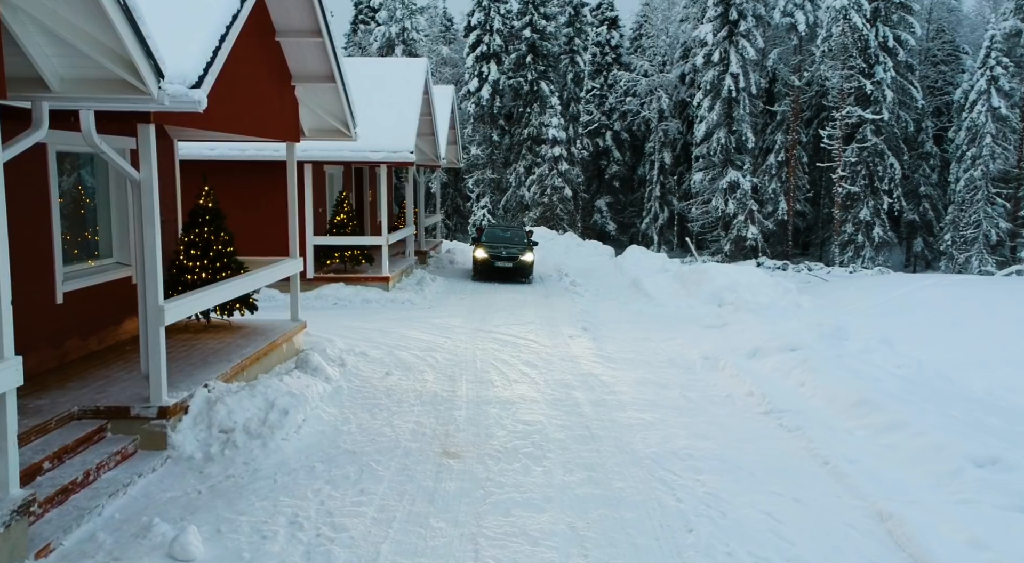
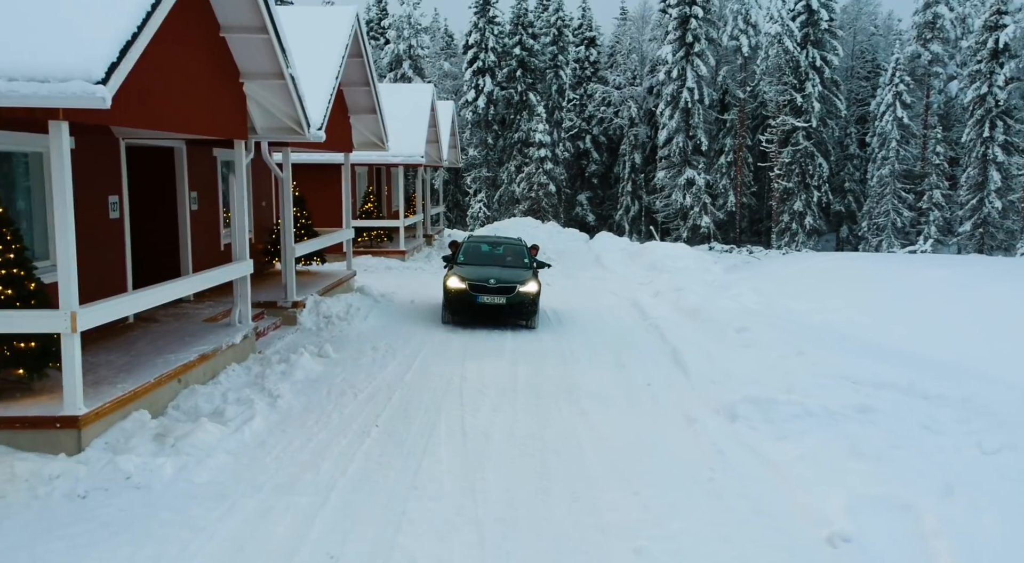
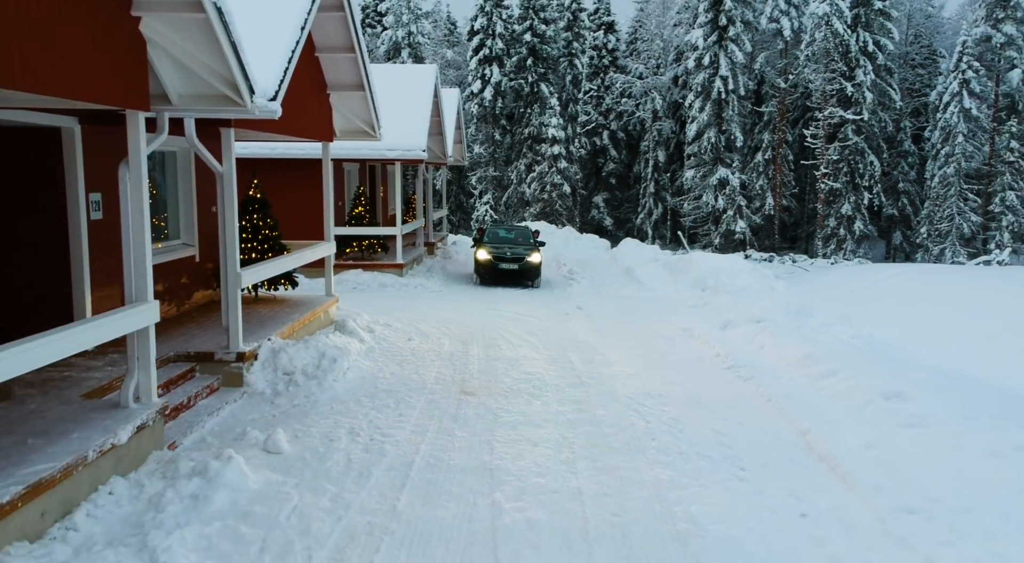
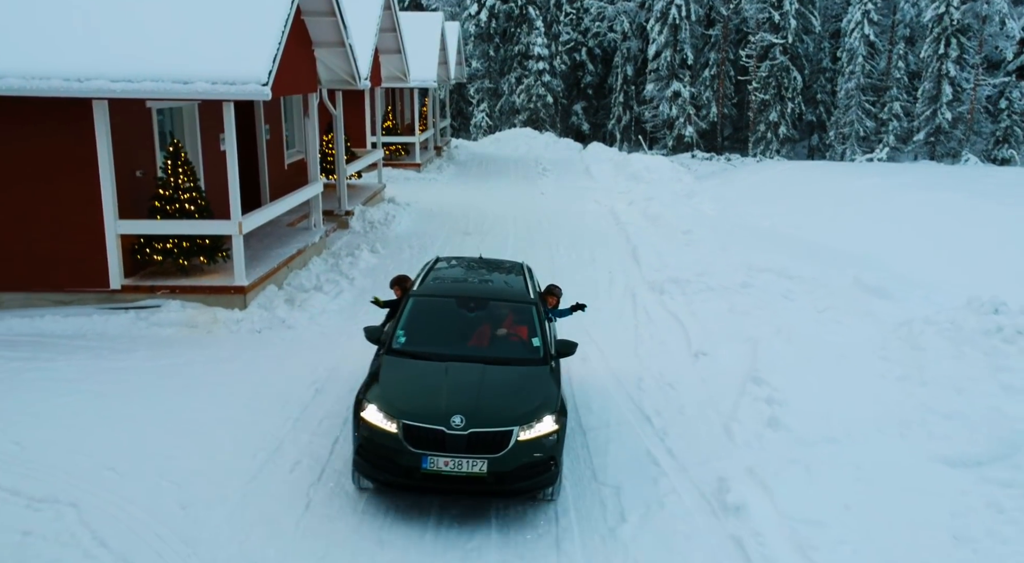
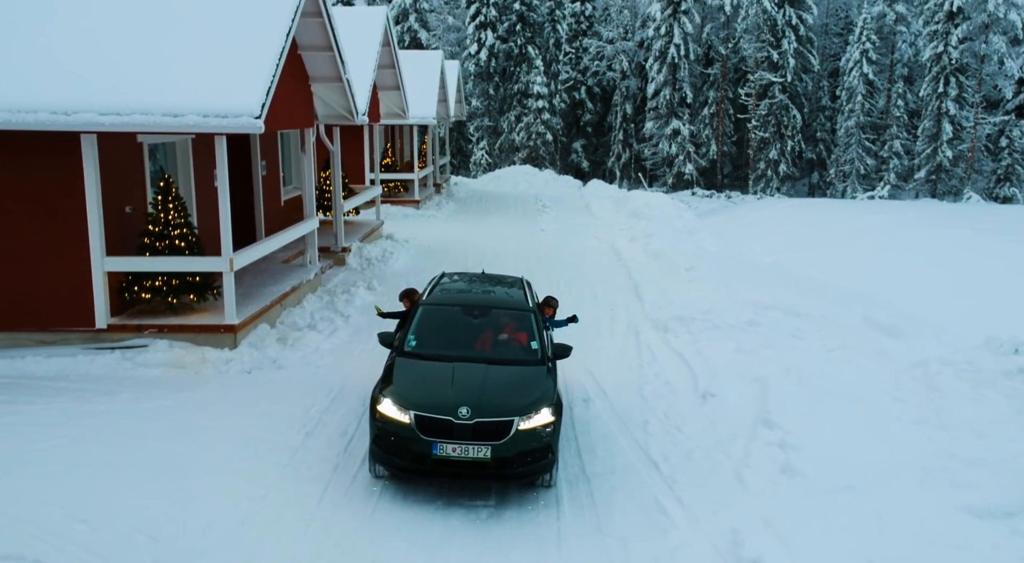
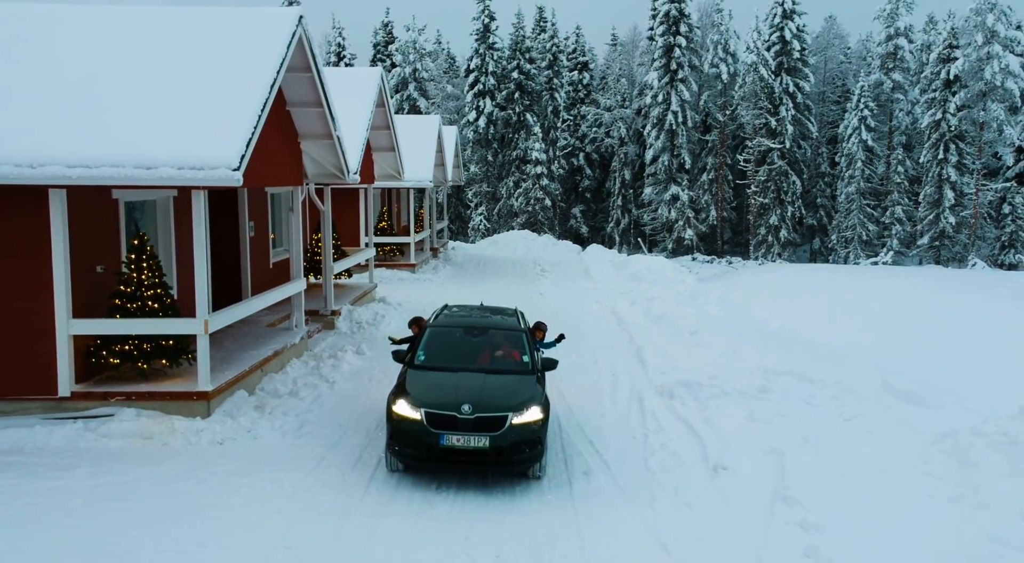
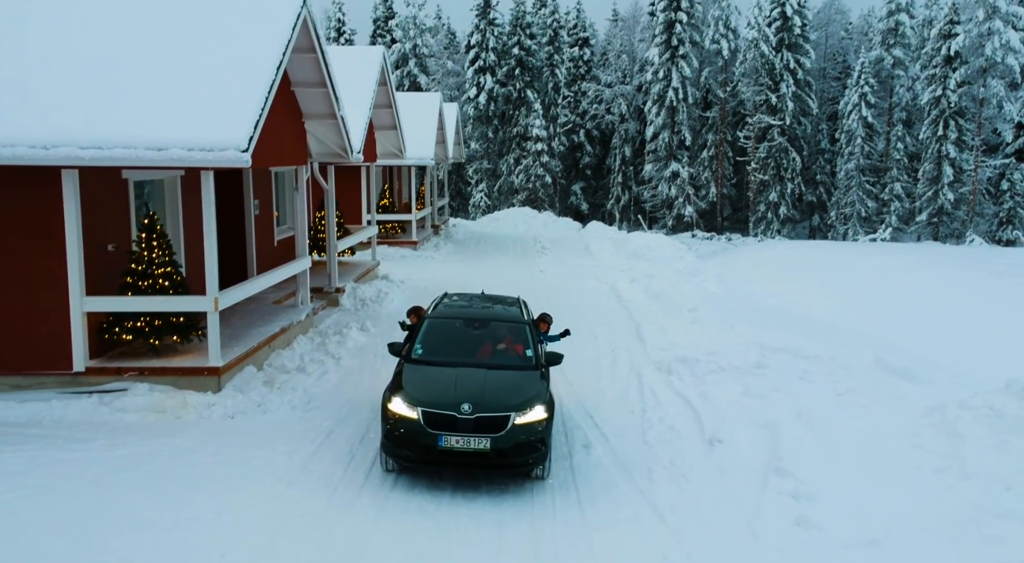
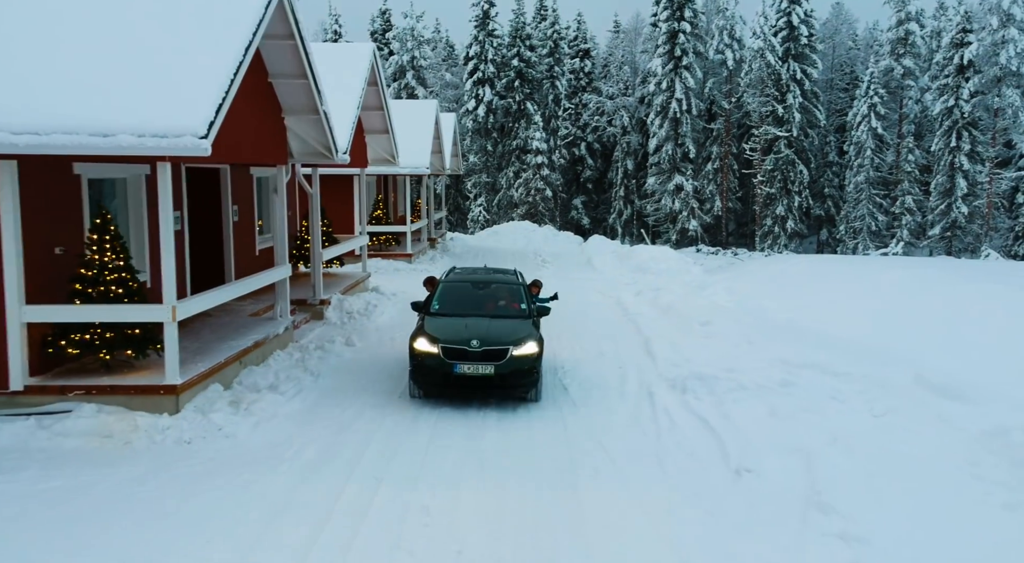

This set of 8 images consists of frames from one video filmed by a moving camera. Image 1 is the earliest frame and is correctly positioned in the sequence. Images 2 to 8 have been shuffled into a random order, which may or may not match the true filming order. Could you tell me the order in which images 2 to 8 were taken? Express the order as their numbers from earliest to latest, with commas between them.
3, 2, 8, 6, 7, 5, 4
